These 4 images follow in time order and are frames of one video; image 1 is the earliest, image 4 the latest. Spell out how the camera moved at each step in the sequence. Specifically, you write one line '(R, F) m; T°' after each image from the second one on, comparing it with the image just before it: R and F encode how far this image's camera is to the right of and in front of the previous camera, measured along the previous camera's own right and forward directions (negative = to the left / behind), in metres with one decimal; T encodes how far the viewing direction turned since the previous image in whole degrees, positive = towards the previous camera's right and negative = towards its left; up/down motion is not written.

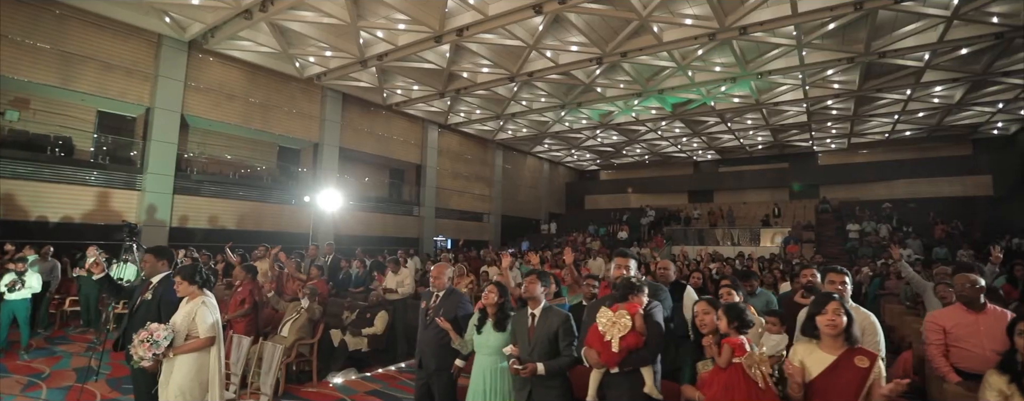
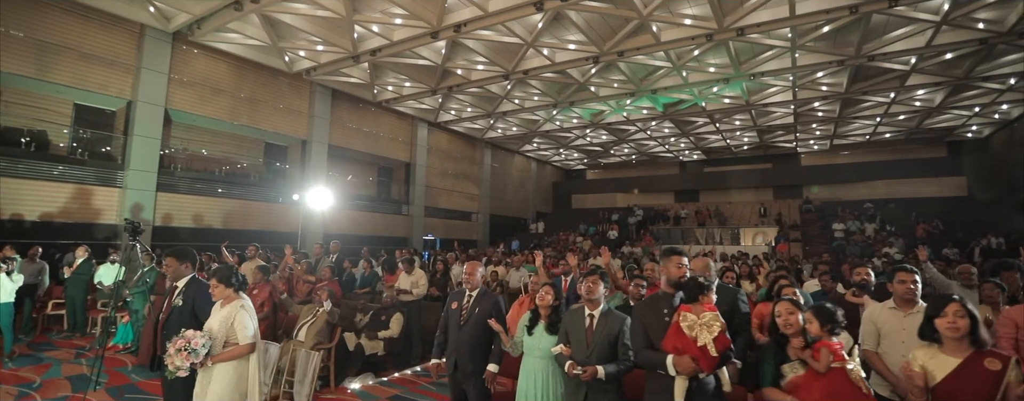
(-0.5, +0.1) m; +3°
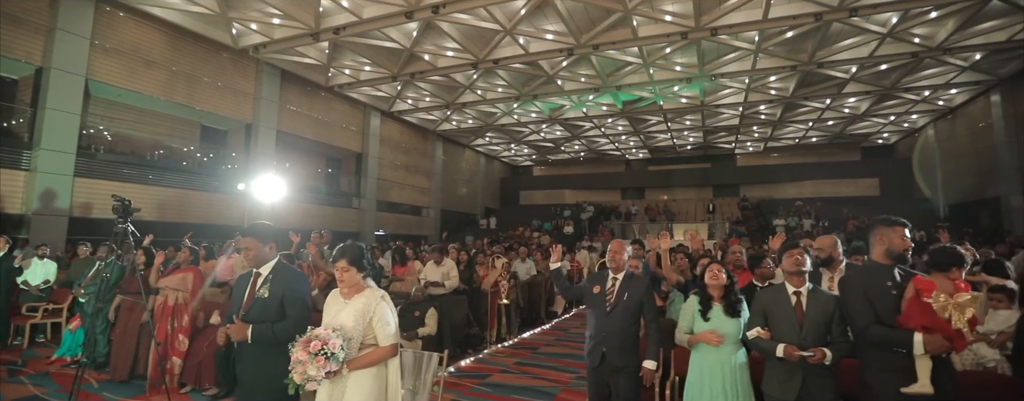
(-1.5, +0.6) m; +9°
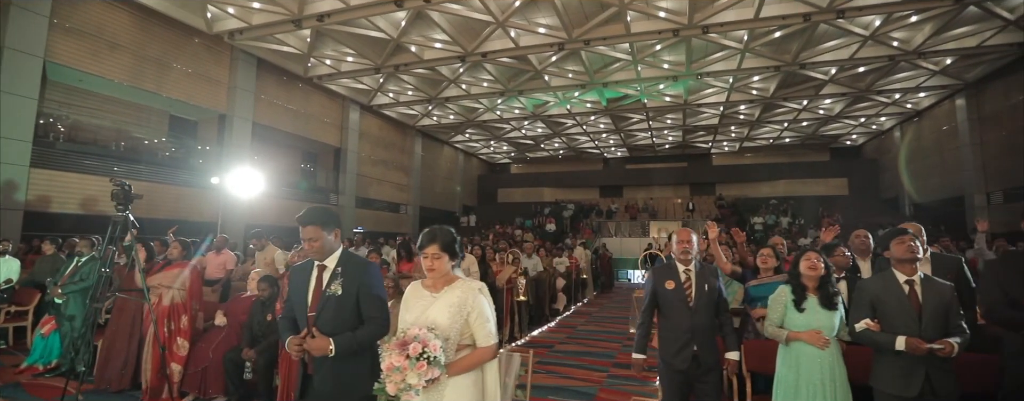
(-0.7, +0.3) m; +4°
